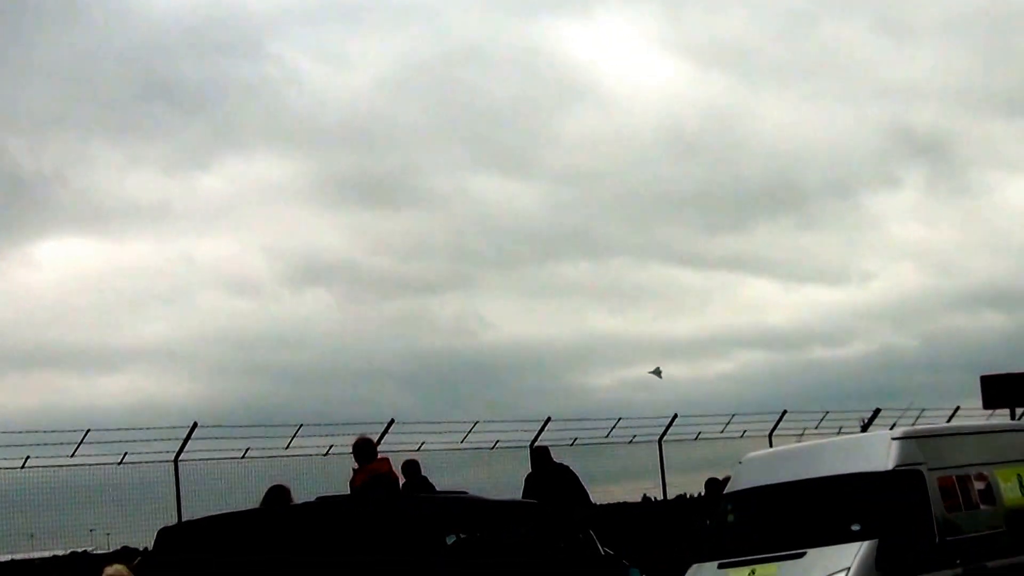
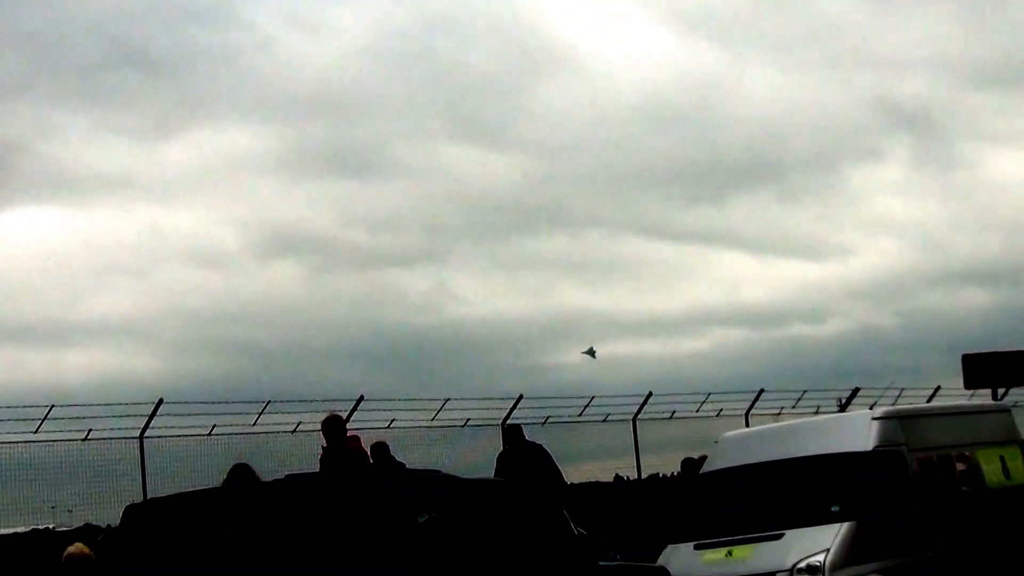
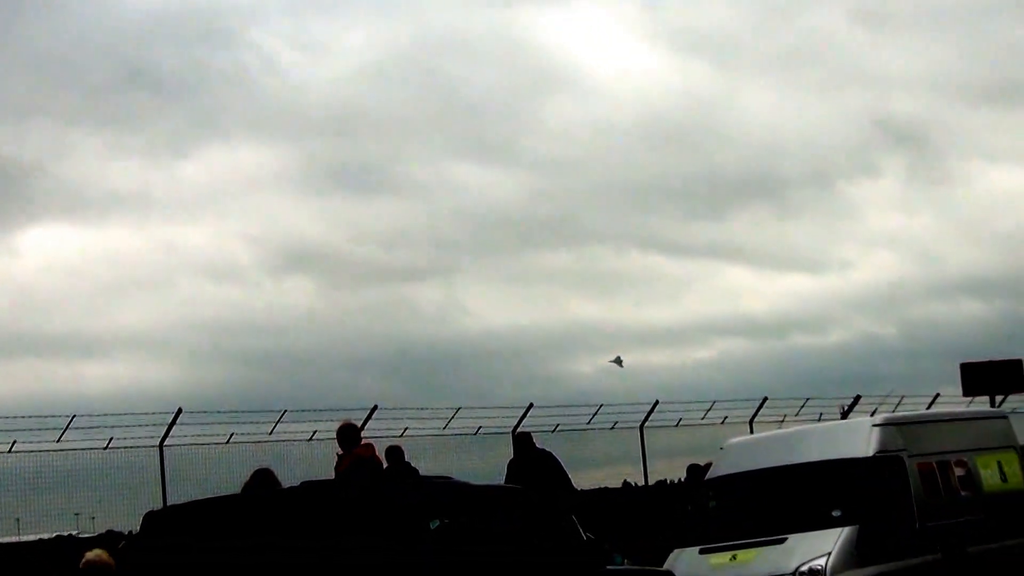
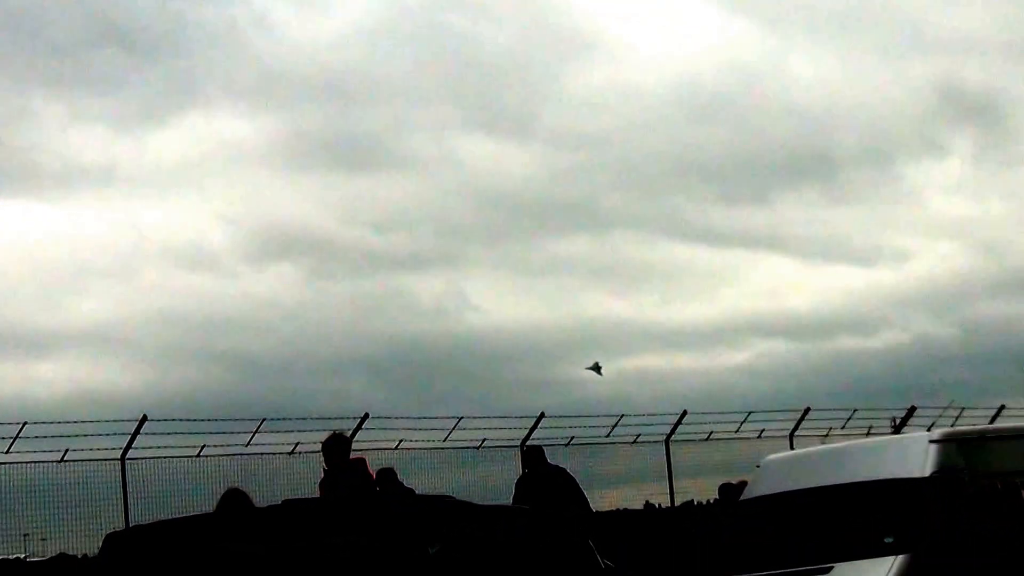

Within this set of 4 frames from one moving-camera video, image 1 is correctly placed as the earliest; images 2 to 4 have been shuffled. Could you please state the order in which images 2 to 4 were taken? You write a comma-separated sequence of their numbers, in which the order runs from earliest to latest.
3, 2, 4
